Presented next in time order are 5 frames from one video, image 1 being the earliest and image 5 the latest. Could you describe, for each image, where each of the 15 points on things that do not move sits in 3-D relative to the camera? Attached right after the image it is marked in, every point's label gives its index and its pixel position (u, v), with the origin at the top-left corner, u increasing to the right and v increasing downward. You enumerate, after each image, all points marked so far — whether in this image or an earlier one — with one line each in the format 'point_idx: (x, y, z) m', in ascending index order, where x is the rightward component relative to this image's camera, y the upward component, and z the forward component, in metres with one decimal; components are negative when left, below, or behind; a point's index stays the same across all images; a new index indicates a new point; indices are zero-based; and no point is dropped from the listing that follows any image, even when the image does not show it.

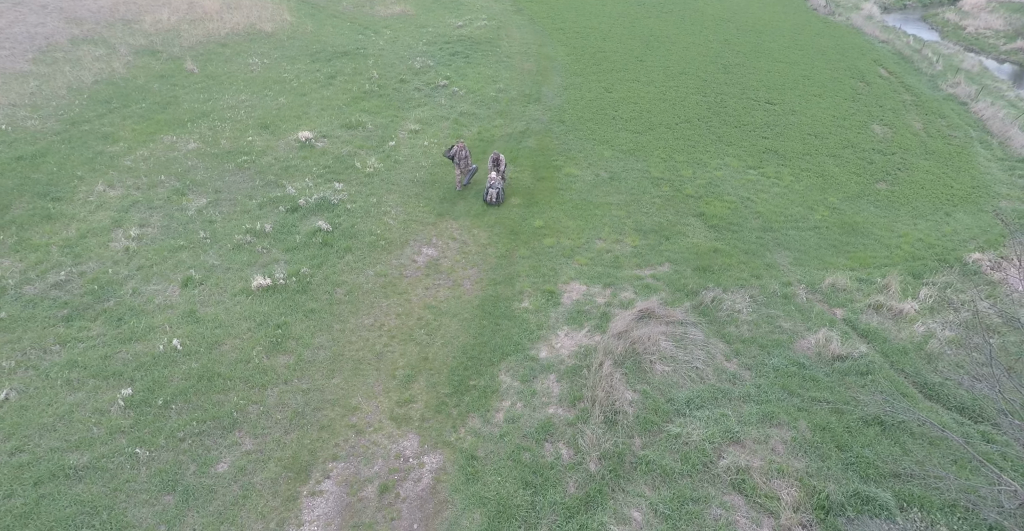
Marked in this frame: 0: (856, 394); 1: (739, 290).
0: (+6.5, -2.4, +10.8) m
1: (+5.4, -0.5, +13.7) m
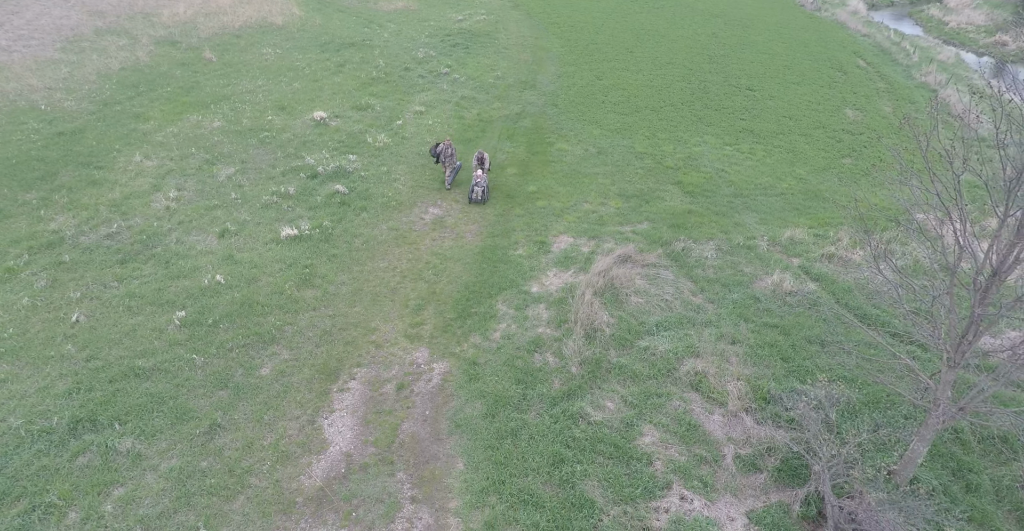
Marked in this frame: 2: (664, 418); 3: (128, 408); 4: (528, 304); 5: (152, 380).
0: (+6.4, -1.2, +12.7) m
1: (+5.3, +0.7, +15.5) m
2: (+2.7, -2.7, +10.2) m
3: (-6.8, -2.5, +10.2) m
4: (+0.4, -0.8, +12.8) m
5: (-6.7, -2.1, +10.7) m
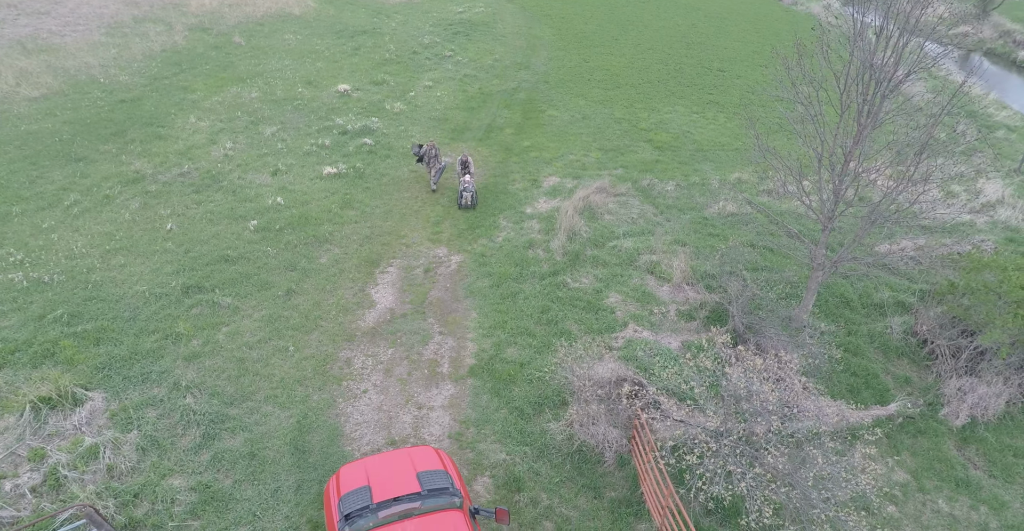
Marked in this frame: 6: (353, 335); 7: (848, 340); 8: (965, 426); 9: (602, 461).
0: (+6.4, +1.0, +16.1) m
1: (+5.2, +2.8, +19.0) m
2: (+2.7, -0.5, +13.6) m
3: (-6.8, -0.3, +13.5) m
4: (+0.4, +1.3, +16.2) m
5: (-6.7, 0.0, +14.0) m
6: (-3.4, -1.5, +12.2) m
7: (+7.5, -1.6, +12.8) m
8: (+8.8, -3.1, +11.1) m
9: (+1.5, -3.2, +9.5) m
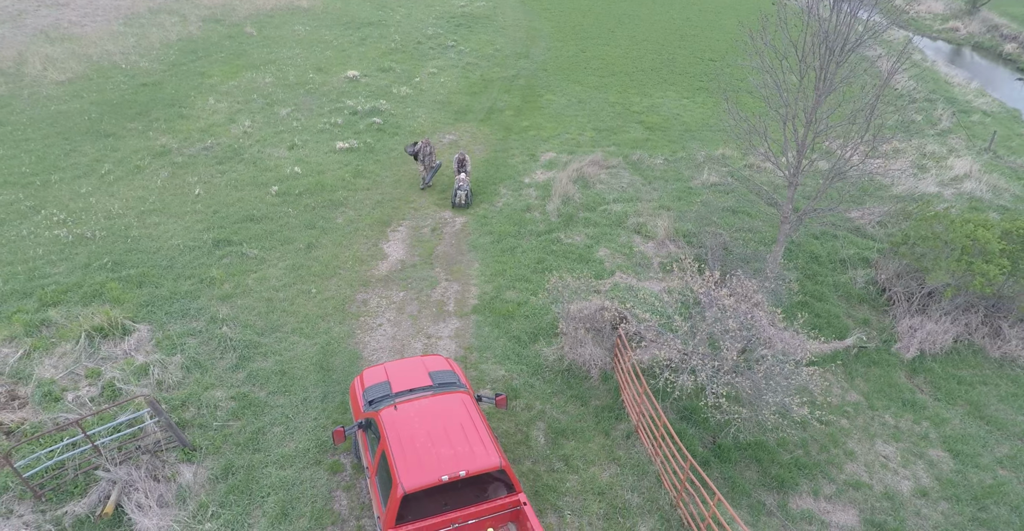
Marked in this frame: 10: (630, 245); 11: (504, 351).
0: (+6.4, +2.1, +17.5) m
1: (+5.2, +3.9, +20.4) m
2: (+2.7, +0.6, +15.0) m
3: (-6.8, +0.8, +14.9) m
4: (+0.3, +2.4, +17.6) m
5: (-6.7, +1.1, +15.4) m
6: (-3.4, -0.4, +13.6) m
7: (+7.4, -0.6, +14.2) m
8: (+8.8, -2.0, +12.5) m
9: (+1.4, -2.1, +10.9) m
10: (+3.1, +0.5, +14.9) m
11: (-0.2, -1.7, +11.4) m
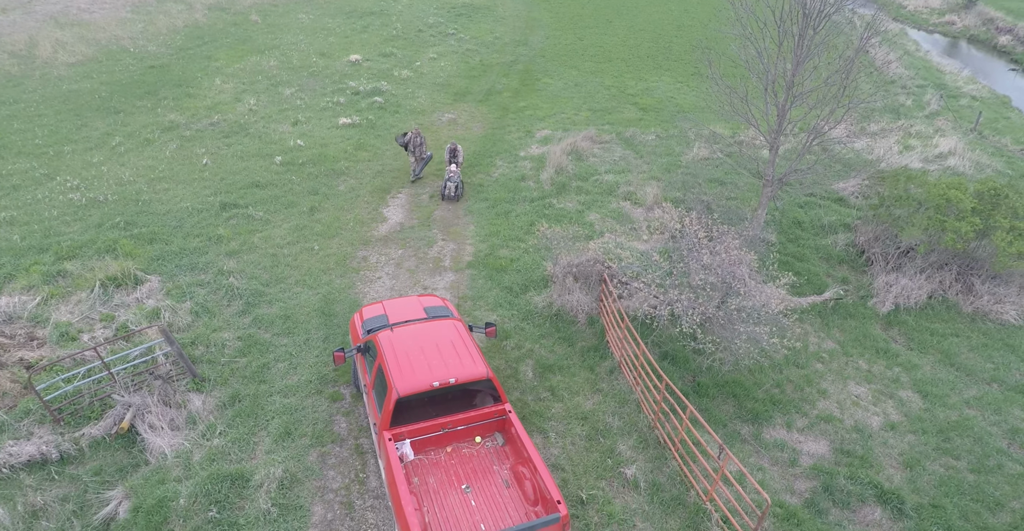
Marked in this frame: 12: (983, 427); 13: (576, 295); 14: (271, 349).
0: (+6.2, +3.0, +18.1) m
1: (+5.1, +4.8, +20.9) m
2: (+2.6, +1.5, +15.6) m
3: (-6.9, +1.8, +15.5) m
4: (+0.2, +3.4, +18.2) m
5: (-6.8, +2.1, +16.0) m
6: (-3.5, +0.6, +14.2) m
7: (+7.3, +0.4, +14.7) m
8: (+8.6, -1.1, +13.1) m
9: (+1.3, -1.1, +11.5) m
10: (+2.9, +1.5, +15.5) m
11: (-0.3, -0.7, +12.0) m
12: (+8.6, -2.9, +10.5) m
13: (+1.3, -0.6, +11.5) m
14: (-4.6, -1.6, +10.9) m
